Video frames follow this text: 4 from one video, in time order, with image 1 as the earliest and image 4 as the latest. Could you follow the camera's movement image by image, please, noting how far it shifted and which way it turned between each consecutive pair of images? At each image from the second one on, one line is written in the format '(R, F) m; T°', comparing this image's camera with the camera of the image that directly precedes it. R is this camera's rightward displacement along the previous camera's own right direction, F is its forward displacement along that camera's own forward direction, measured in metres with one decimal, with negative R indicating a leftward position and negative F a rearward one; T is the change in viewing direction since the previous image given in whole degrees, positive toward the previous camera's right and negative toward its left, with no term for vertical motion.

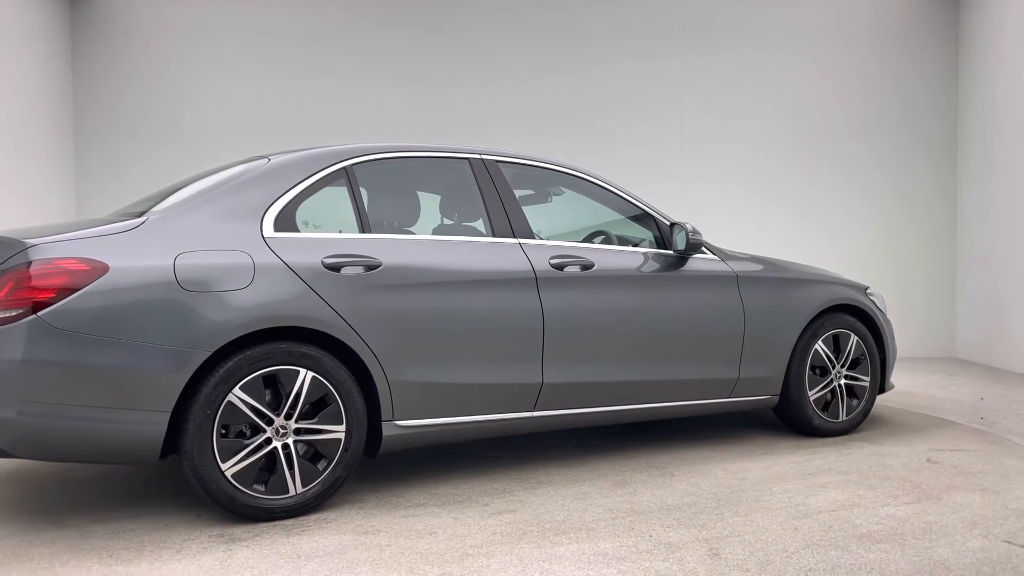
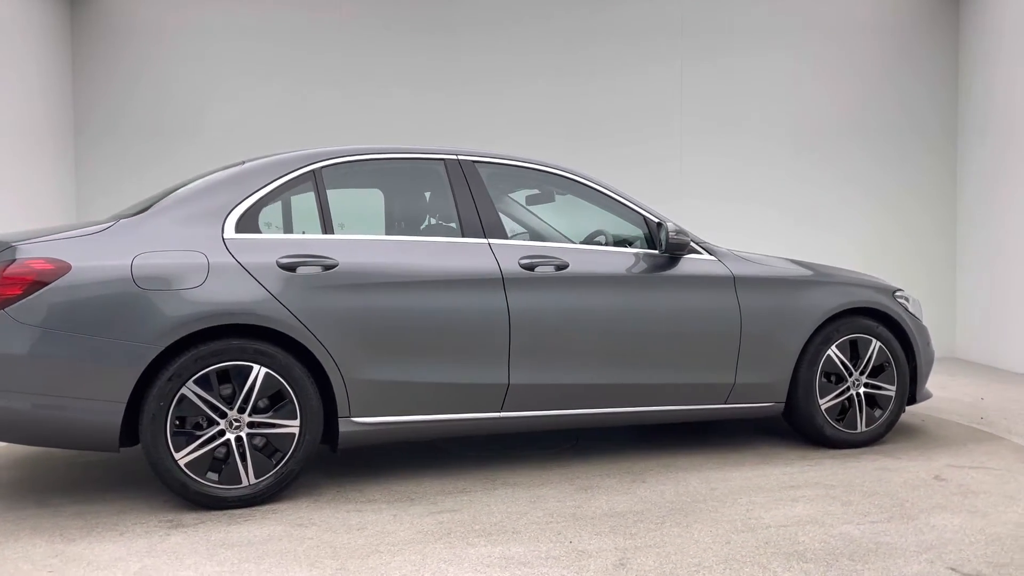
(+0.6, +0.1) m; -8°
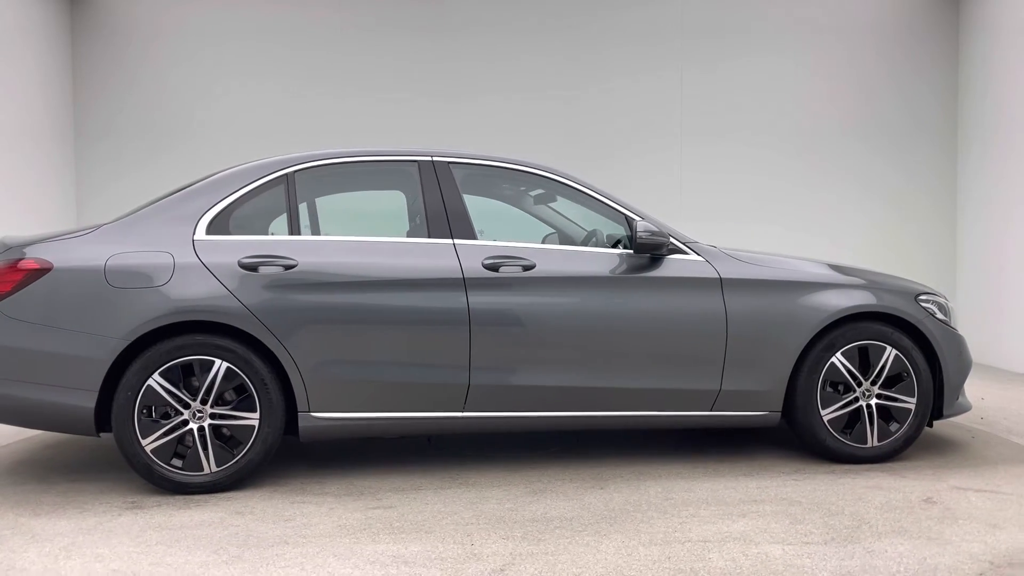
(+0.7, +0.1) m; -9°
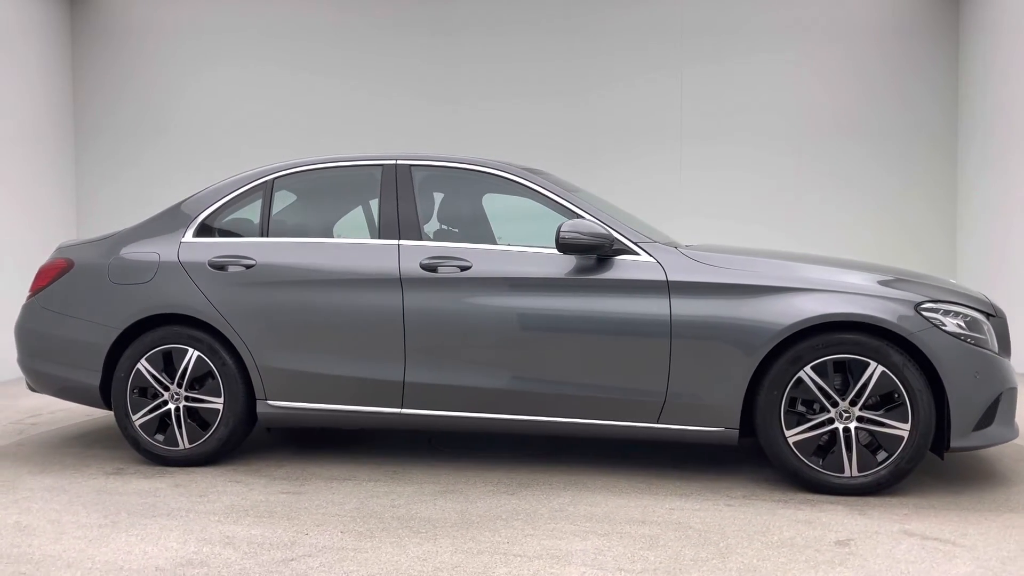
(+1.3, +0.2) m; -16°
